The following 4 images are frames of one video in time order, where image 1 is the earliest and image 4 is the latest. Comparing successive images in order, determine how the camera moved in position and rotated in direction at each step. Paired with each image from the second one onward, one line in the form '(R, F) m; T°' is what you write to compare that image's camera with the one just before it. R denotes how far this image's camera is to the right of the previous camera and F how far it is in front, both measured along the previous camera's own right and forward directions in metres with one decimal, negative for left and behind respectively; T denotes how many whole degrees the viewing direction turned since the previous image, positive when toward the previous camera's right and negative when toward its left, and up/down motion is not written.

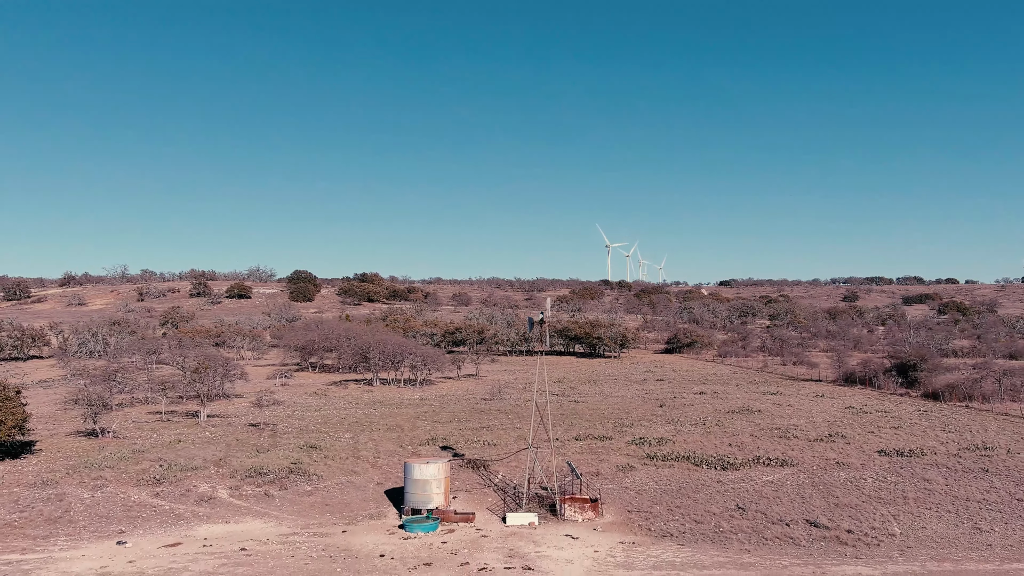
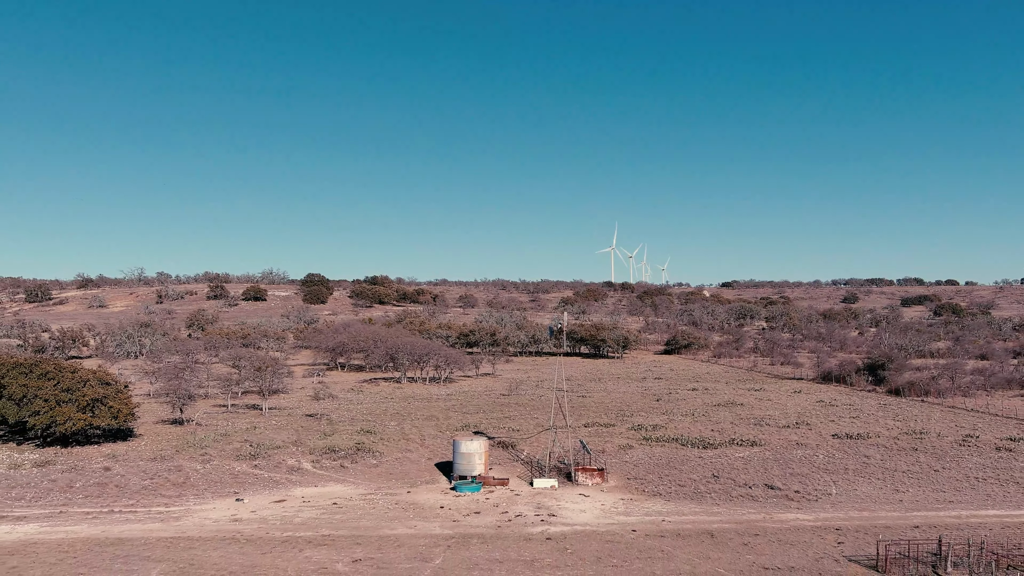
(-0.8, -4.8) m; 0°
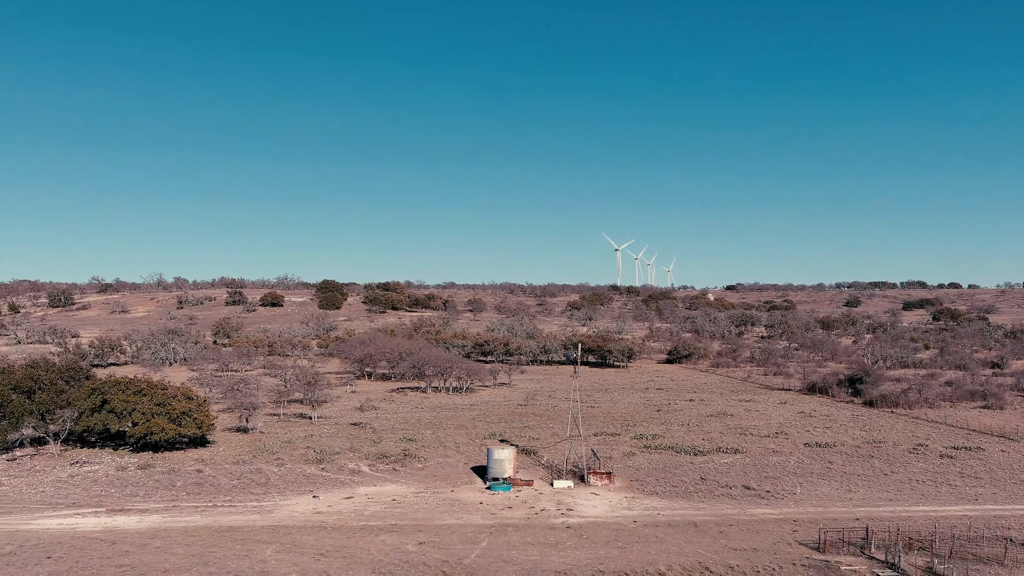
(-0.8, -4.8) m; -1°
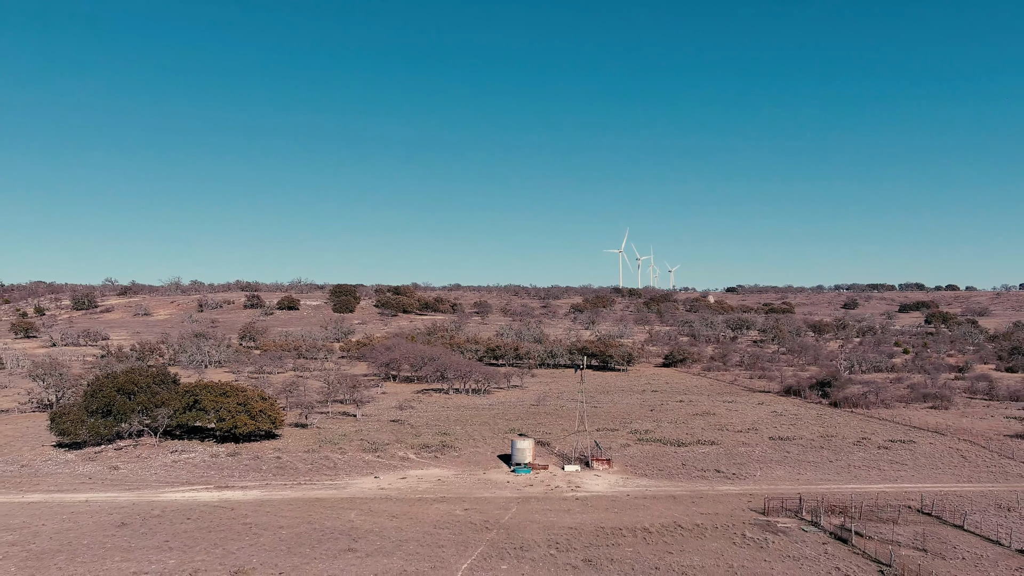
(-1.0, -6.8) m; 0°
